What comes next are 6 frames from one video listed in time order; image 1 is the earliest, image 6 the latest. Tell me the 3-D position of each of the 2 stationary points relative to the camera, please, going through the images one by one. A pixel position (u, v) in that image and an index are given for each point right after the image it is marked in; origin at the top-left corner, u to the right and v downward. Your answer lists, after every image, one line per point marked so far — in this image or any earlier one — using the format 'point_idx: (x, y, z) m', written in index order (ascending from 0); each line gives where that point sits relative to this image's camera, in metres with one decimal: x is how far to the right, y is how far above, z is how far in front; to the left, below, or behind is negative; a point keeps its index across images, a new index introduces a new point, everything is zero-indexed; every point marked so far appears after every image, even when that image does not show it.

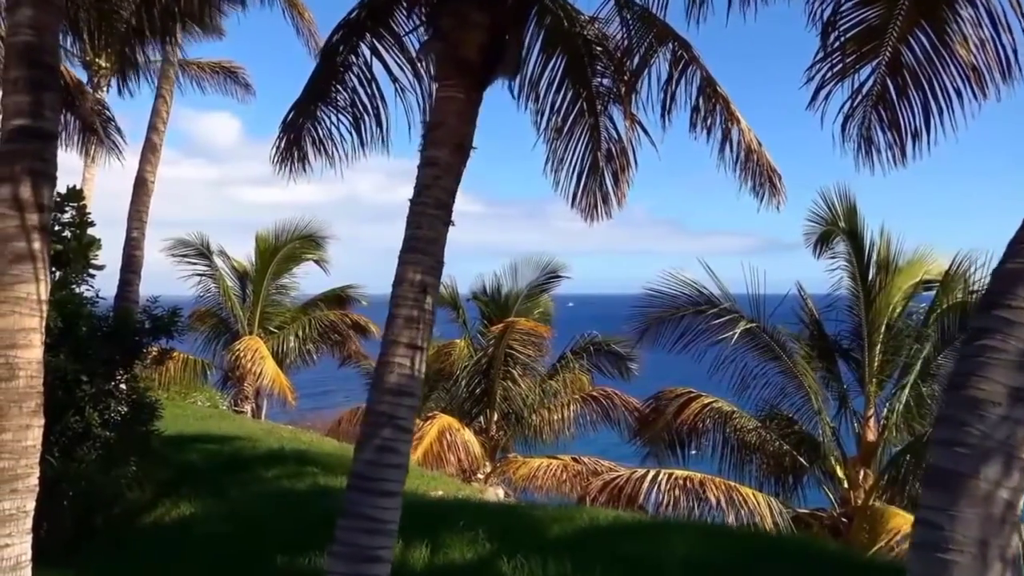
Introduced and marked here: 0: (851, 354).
0: (+4.2, -0.8, +12.0) m
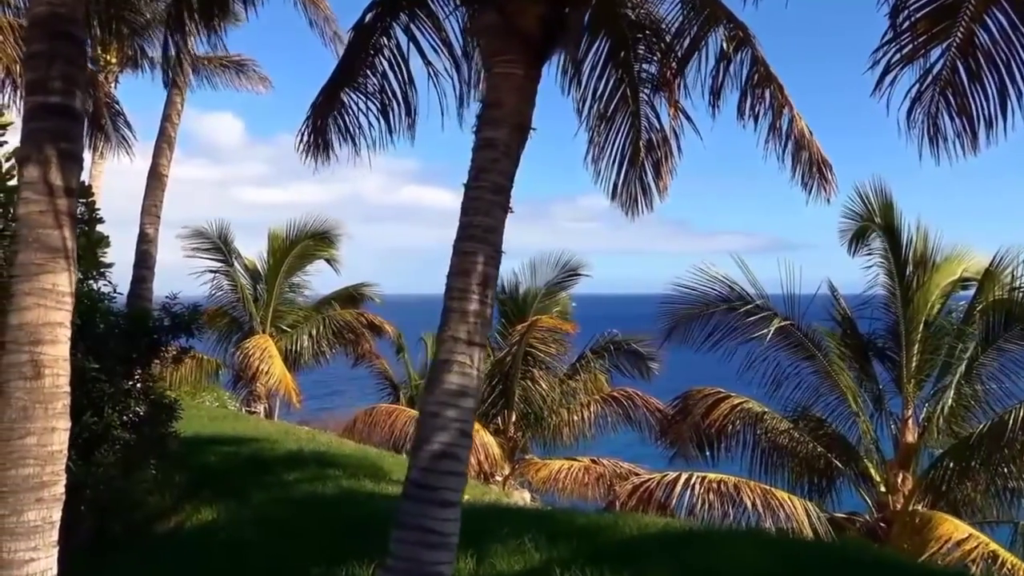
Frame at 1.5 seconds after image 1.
0: (+4.5, -0.8, +11.7) m
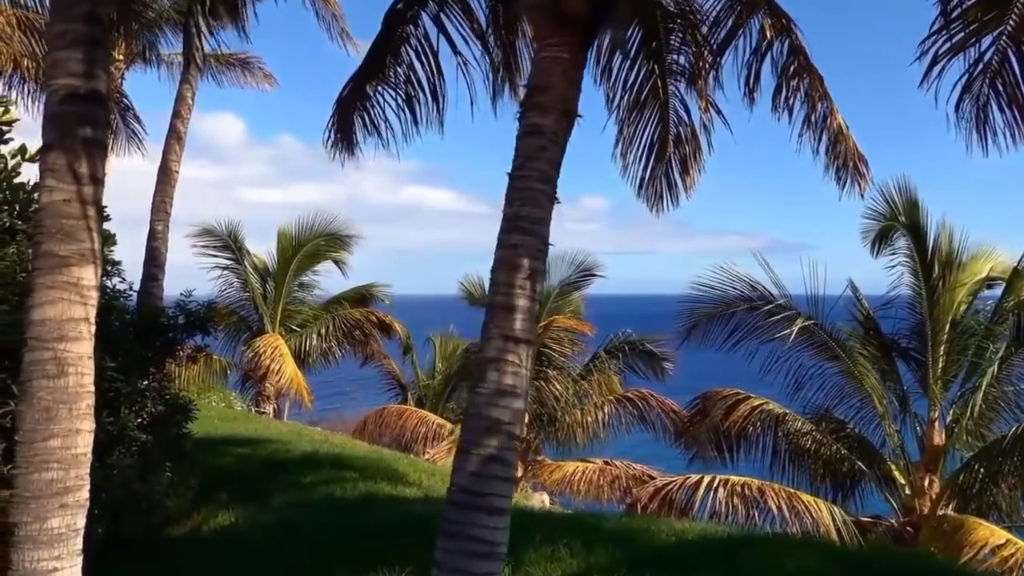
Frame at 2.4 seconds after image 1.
0: (+4.7, -0.8, +11.4) m
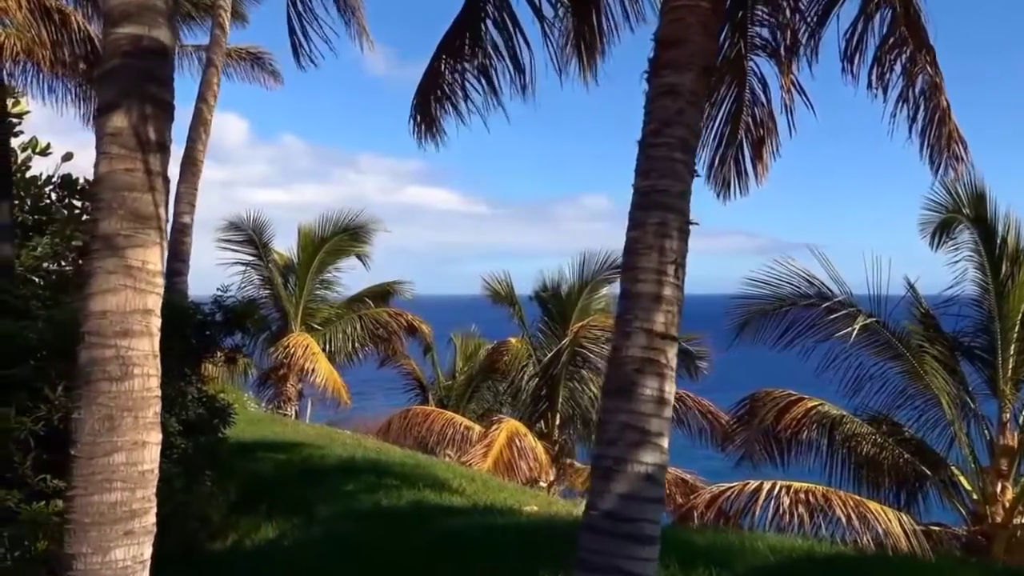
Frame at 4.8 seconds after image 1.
0: (+5.2, -0.7, +10.8) m
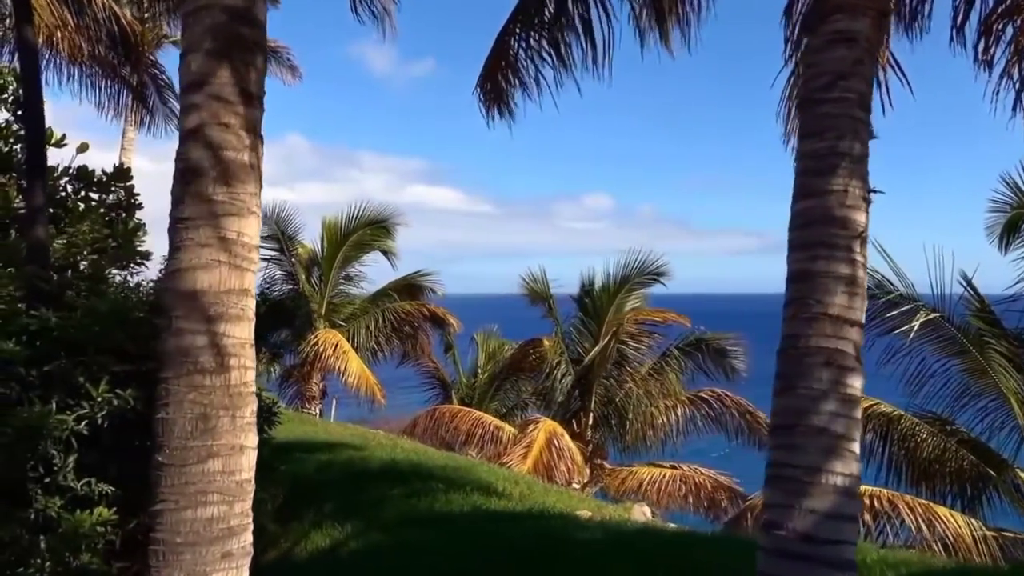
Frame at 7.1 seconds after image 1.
0: (+5.7, -0.6, +10.3) m
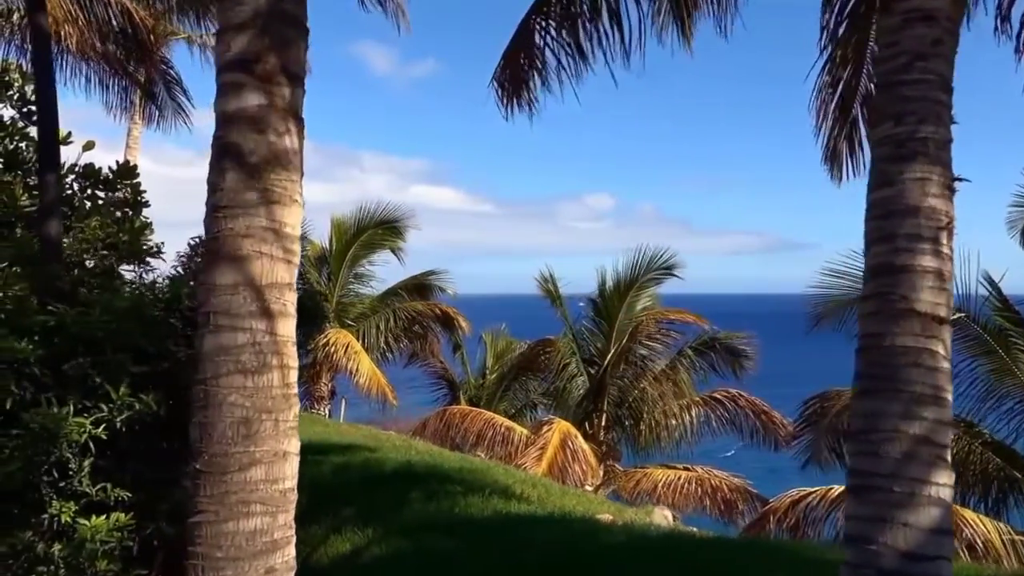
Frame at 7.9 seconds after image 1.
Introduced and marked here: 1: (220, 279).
0: (+5.8, -0.6, +10.1) m
1: (-0.8, 0.0, +2.5) m
